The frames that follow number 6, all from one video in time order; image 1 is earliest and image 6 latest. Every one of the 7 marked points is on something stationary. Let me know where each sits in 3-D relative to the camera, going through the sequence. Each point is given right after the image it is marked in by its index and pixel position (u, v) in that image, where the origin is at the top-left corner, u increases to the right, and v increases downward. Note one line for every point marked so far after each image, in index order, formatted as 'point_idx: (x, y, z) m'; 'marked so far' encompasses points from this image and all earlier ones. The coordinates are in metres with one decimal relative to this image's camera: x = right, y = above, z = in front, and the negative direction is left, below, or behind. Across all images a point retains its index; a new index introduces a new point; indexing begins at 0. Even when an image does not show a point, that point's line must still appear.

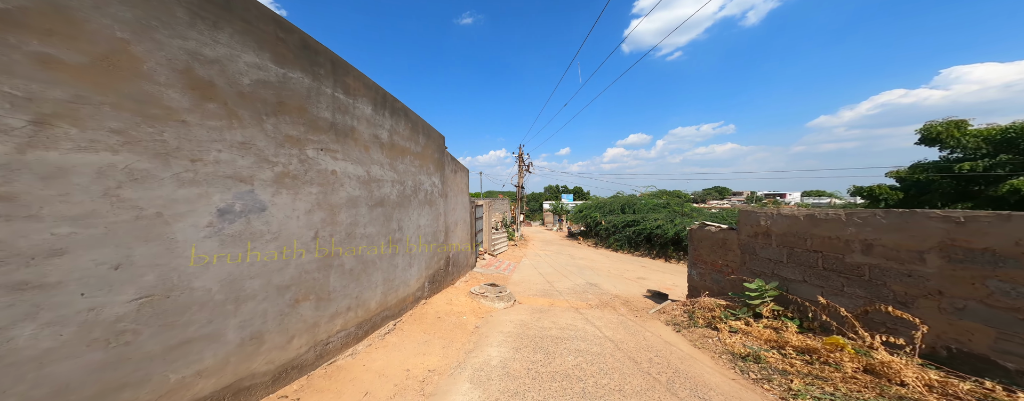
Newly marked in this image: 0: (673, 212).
0: (+10.5, -0.8, +17.6) m
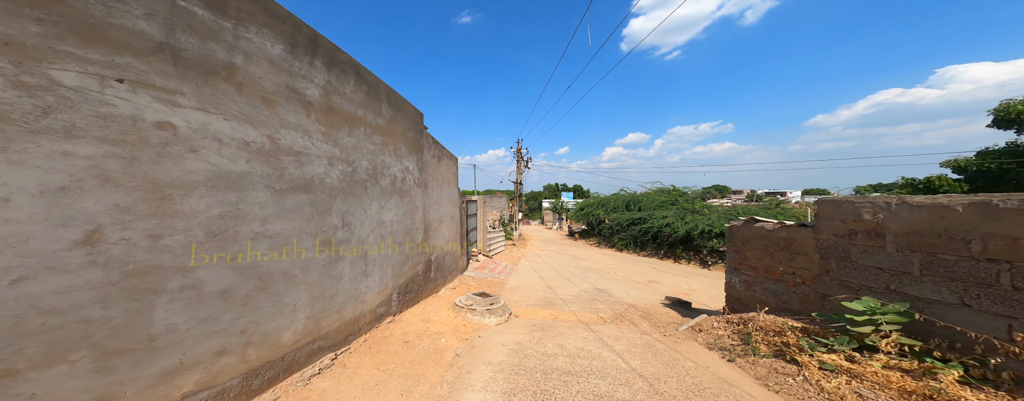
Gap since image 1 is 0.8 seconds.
0: (+10.4, -0.6, +16.5) m
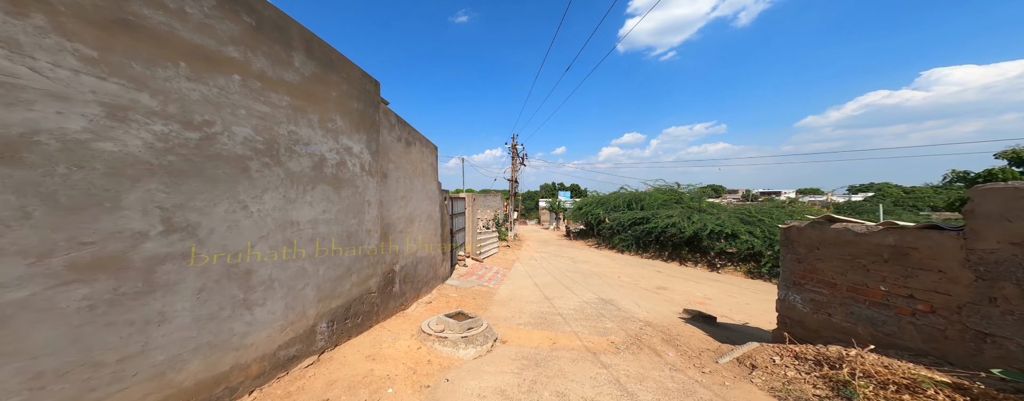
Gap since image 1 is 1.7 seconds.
0: (+10.1, -0.4, +15.5) m
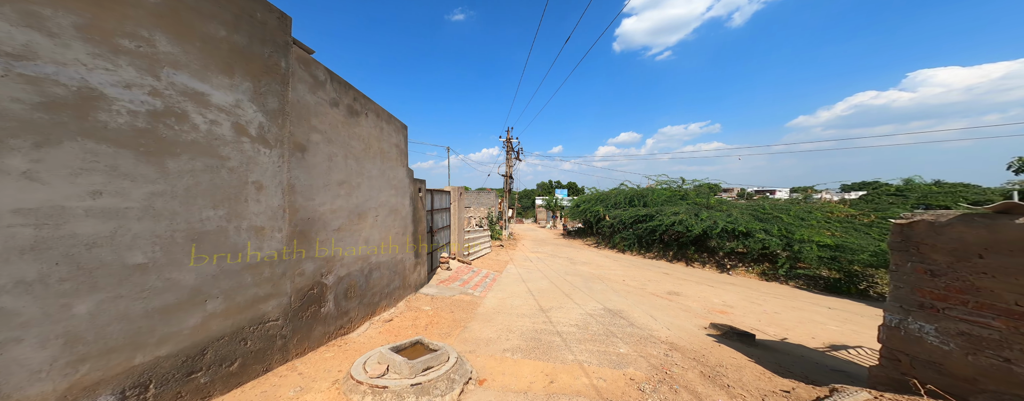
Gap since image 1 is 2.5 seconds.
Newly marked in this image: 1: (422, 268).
0: (+9.7, -0.2, +14.4) m
1: (-2.0, -1.5, +5.9) m
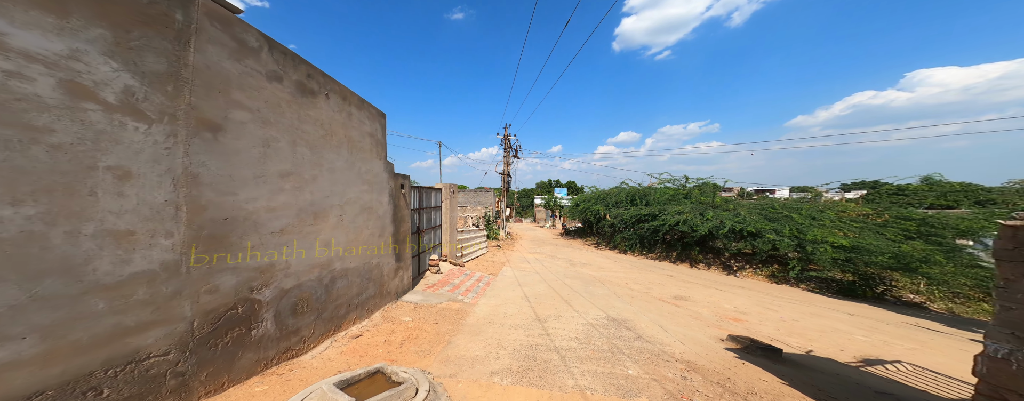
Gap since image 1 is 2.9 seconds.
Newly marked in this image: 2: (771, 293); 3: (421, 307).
0: (+9.6, -0.1, +13.9) m
1: (-2.1, -1.4, +5.3) m
2: (+8.0, -2.9, +8.3) m
3: (-1.7, -2.0, +5.0) m
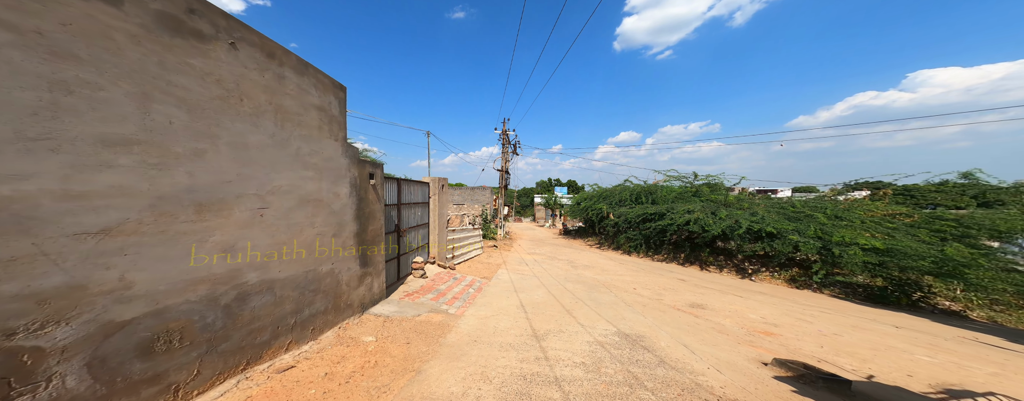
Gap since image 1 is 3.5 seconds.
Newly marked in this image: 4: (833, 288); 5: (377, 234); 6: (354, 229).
0: (+9.5, 0.0, +13.0) m
1: (-2.2, -1.3, +4.4) m
2: (+7.9, -2.8, +7.4) m
3: (-1.8, -1.8, +4.1) m
4: (+11.4, -3.1, +9.5) m
5: (-2.3, -0.5, +4.5) m
6: (-2.3, -0.4, +3.9) m
